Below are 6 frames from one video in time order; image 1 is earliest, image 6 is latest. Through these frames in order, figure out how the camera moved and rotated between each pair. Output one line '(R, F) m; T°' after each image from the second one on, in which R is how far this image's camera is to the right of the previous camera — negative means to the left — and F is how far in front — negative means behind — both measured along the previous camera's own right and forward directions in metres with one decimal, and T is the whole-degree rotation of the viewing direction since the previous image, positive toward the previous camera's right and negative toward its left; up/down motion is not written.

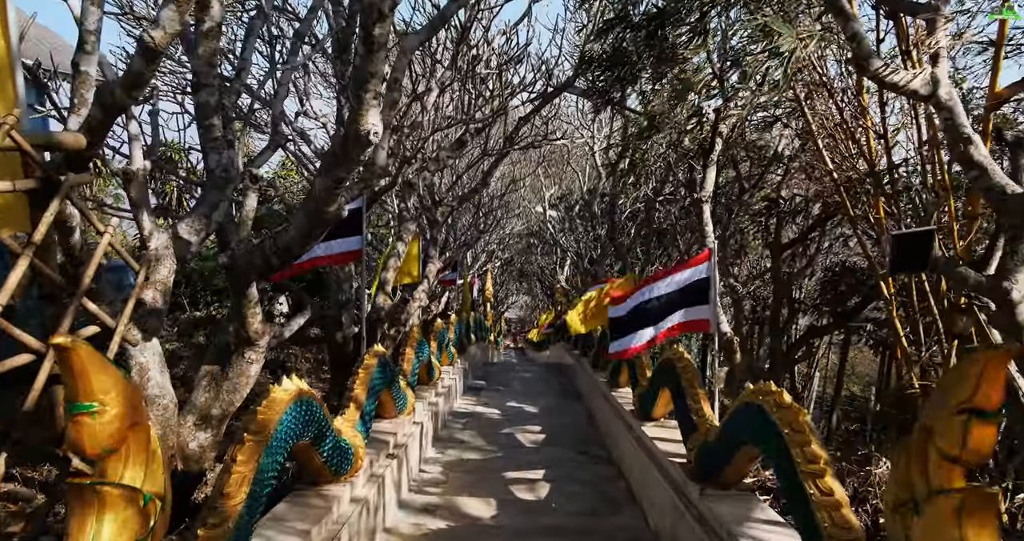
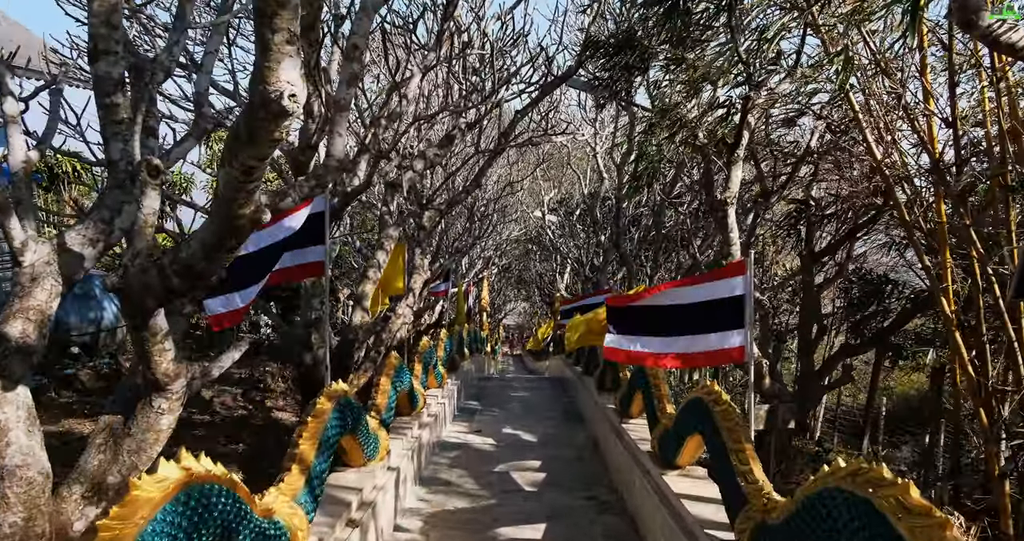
(0.0, +1.2) m; 0°
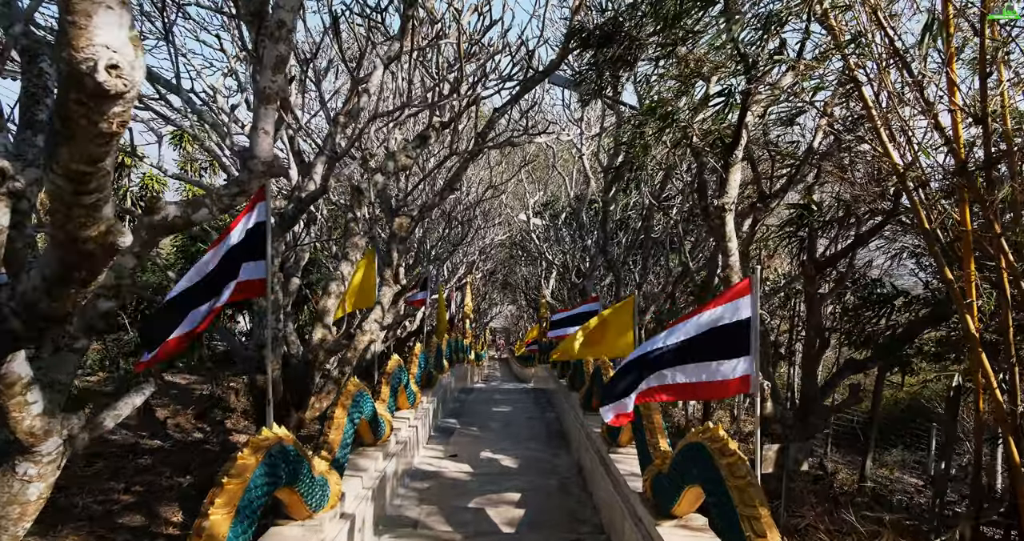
(+0.1, +0.8) m; +1°
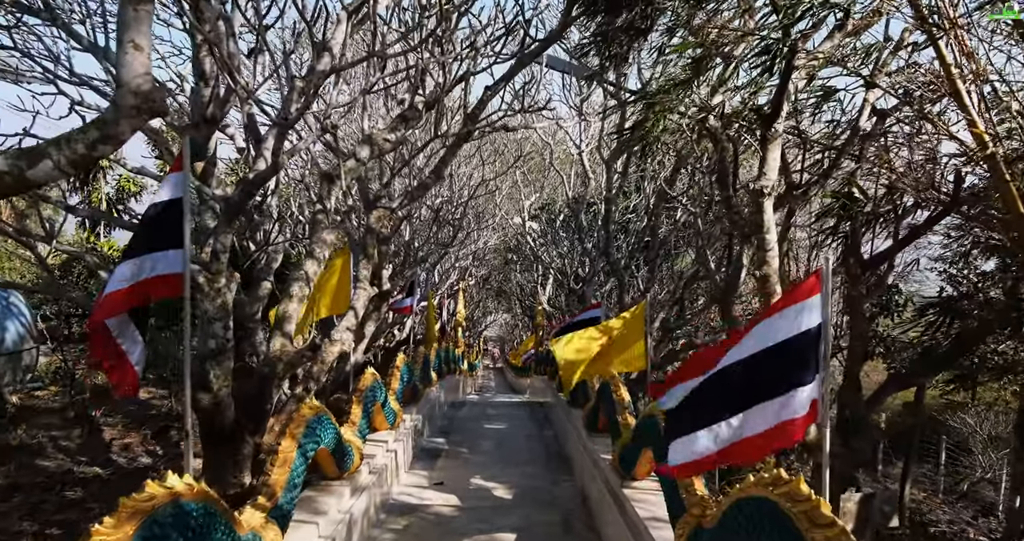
(0.0, +1.2) m; 0°
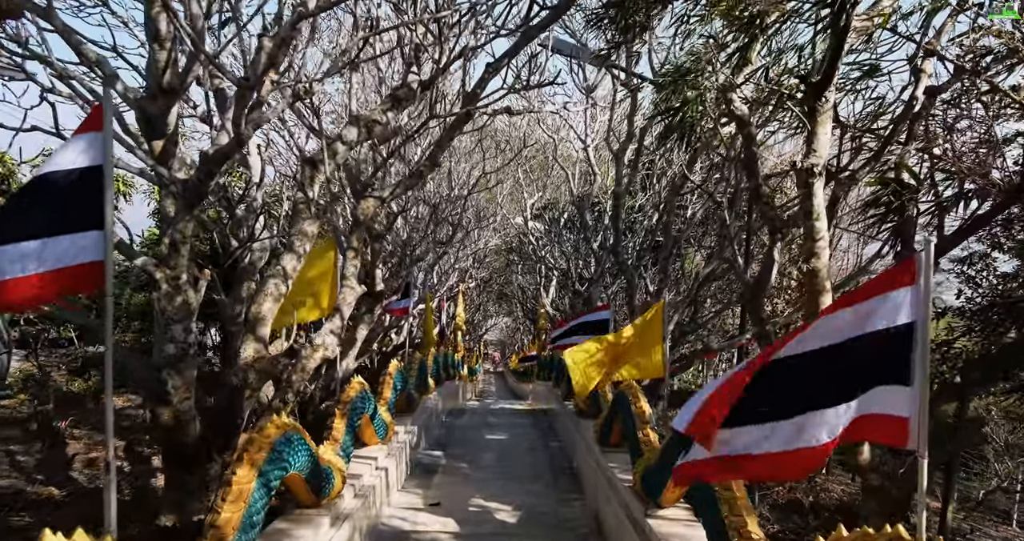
(0.0, +0.8) m; 0°
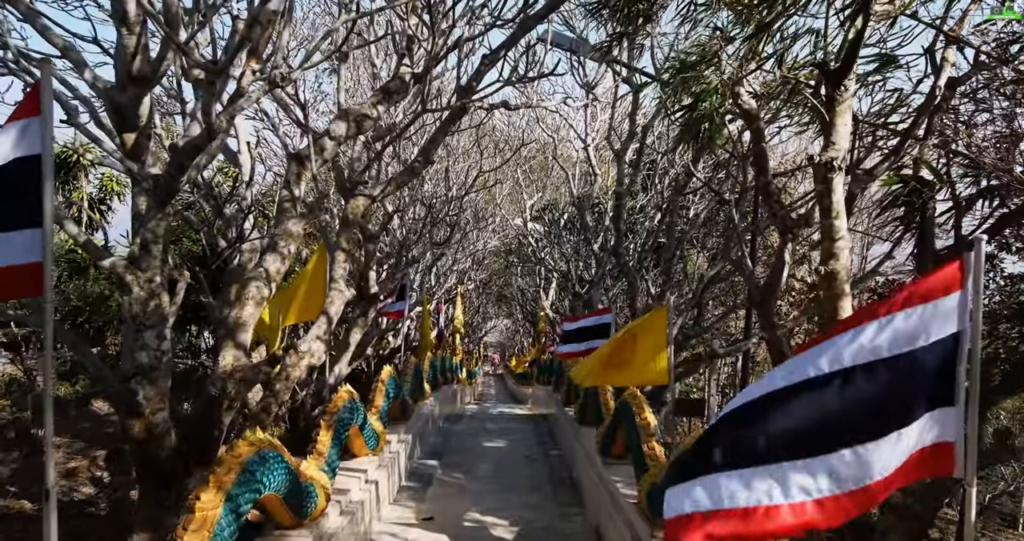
(0.0, +0.3) m; 0°
